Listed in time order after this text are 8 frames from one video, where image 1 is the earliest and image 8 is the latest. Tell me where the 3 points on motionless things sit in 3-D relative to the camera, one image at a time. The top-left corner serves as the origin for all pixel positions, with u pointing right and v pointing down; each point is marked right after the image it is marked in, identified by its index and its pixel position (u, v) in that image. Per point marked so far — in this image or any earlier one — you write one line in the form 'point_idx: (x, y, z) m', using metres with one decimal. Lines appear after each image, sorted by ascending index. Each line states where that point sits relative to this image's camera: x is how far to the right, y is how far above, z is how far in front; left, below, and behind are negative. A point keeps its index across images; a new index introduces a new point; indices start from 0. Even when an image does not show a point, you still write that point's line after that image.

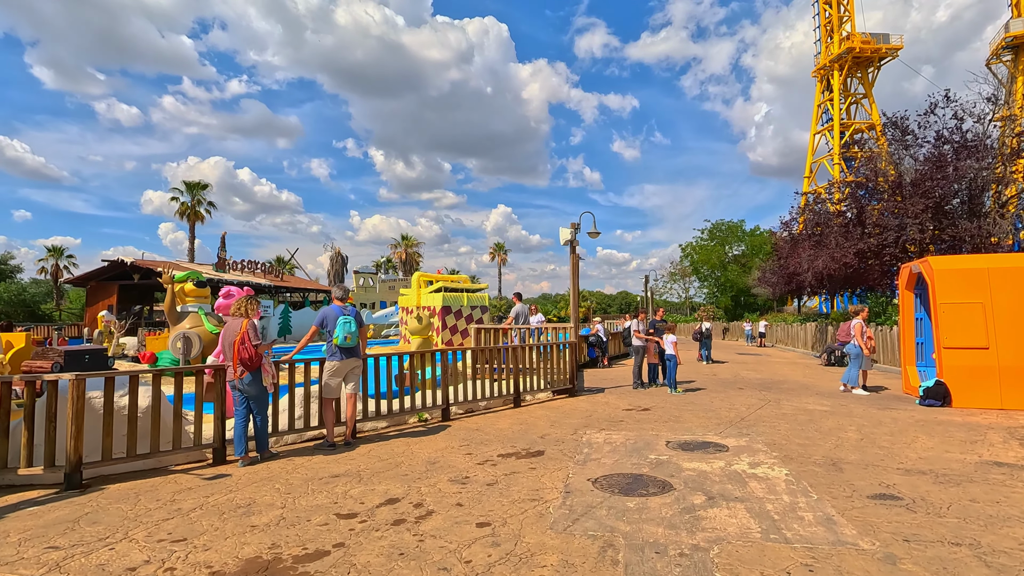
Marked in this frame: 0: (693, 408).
0: (+3.0, -2.0, +8.8) m
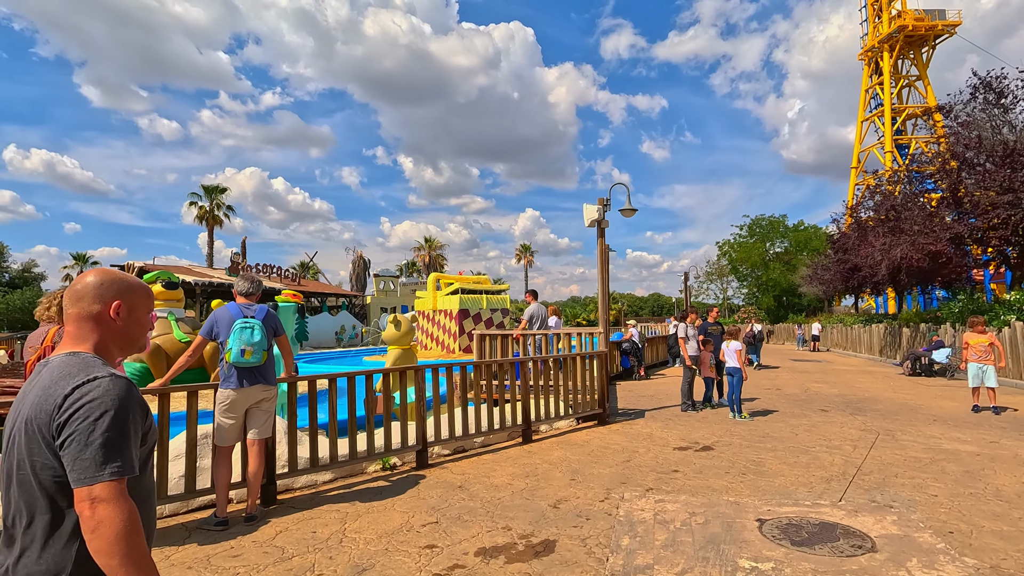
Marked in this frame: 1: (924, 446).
0: (+3.0, -1.9, +6.2) m
1: (+4.7, -1.8, +6.1) m
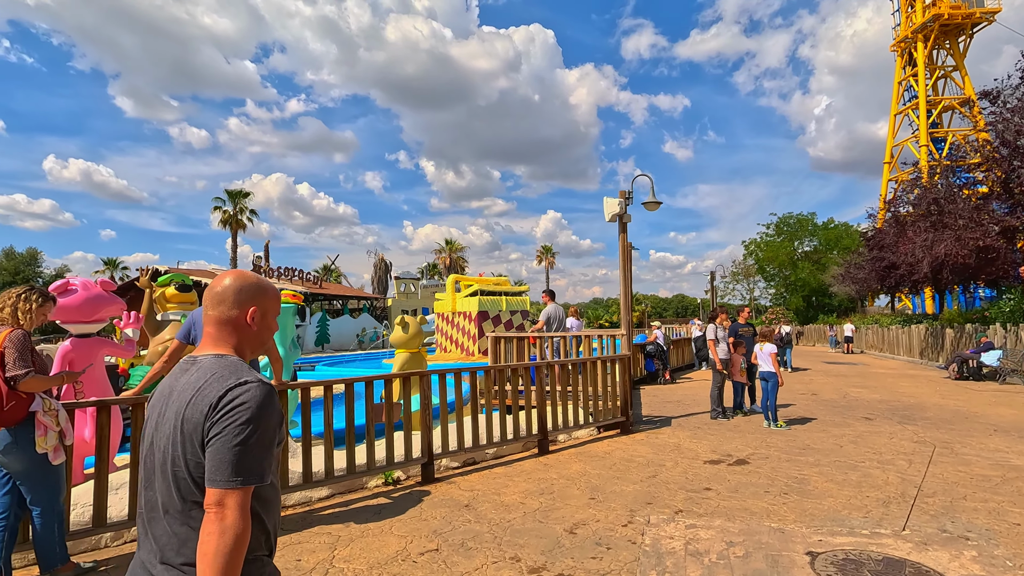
0: (+3.2, -1.8, +5.6) m
1: (+4.9, -1.8, +5.5) m
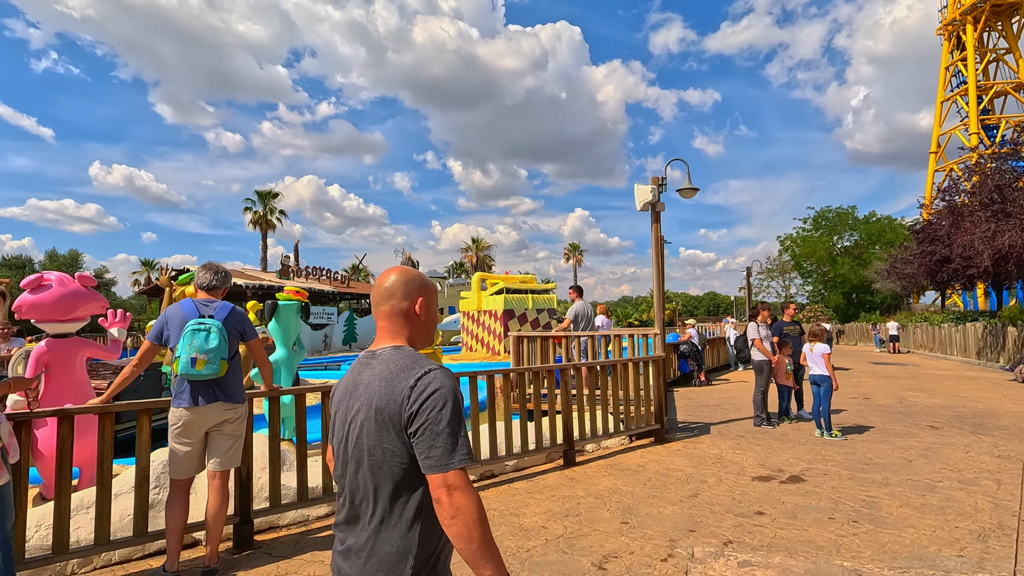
0: (+3.4, -1.7, +4.9) m
1: (+5.1, -1.7, +4.6) m
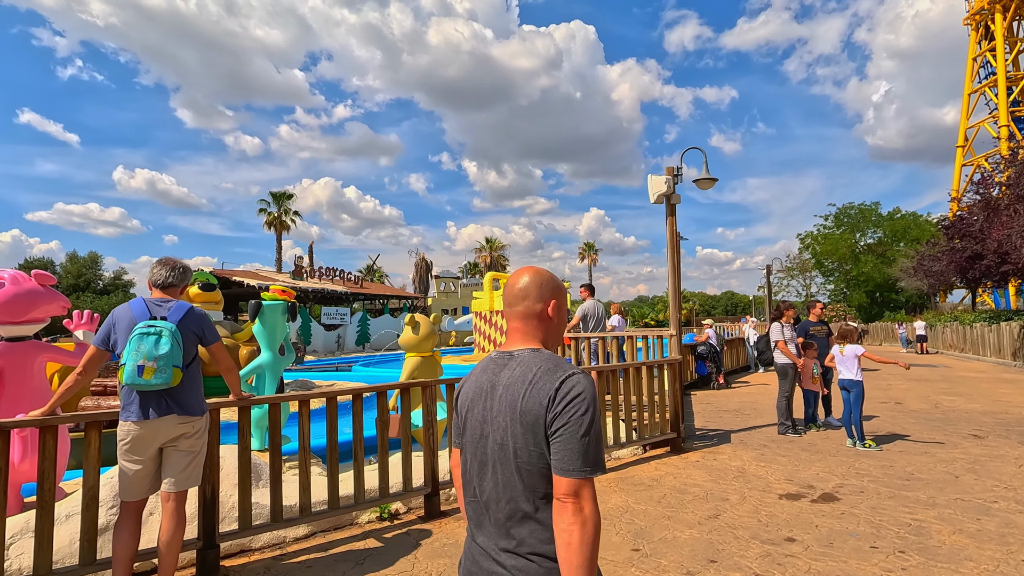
0: (+3.4, -1.7, +4.3) m
1: (+5.1, -1.7, +4.0) m
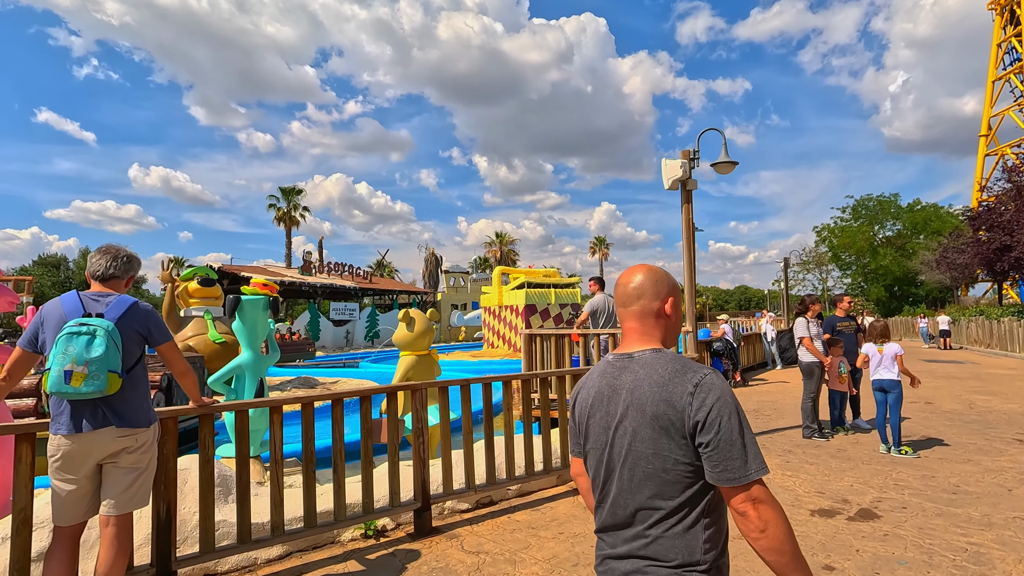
0: (+3.4, -1.6, +3.8) m
1: (+5.1, -1.6, +3.5) m
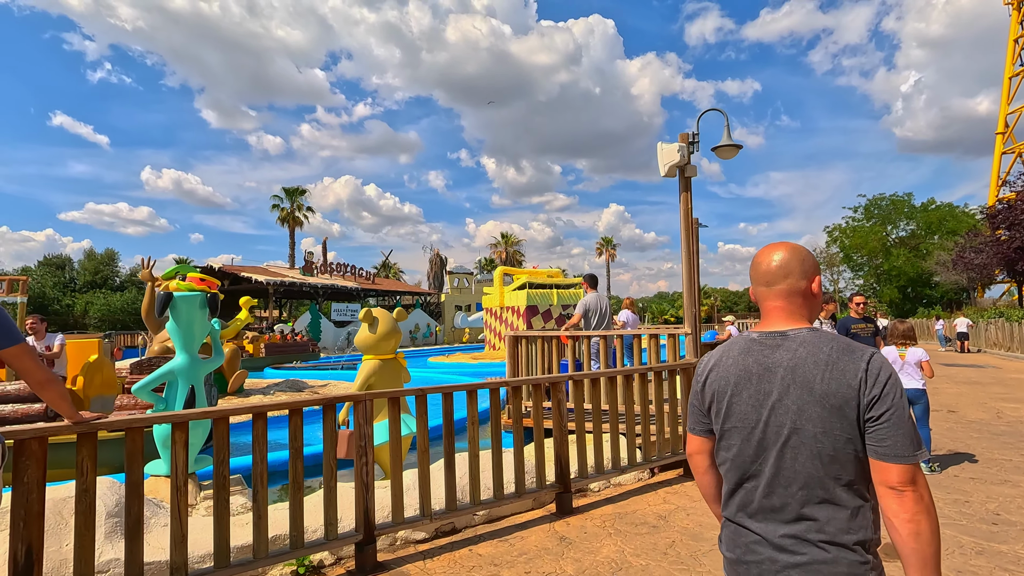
0: (+3.1, -1.6, +3.2) m
1: (+4.8, -1.6, +2.8) m
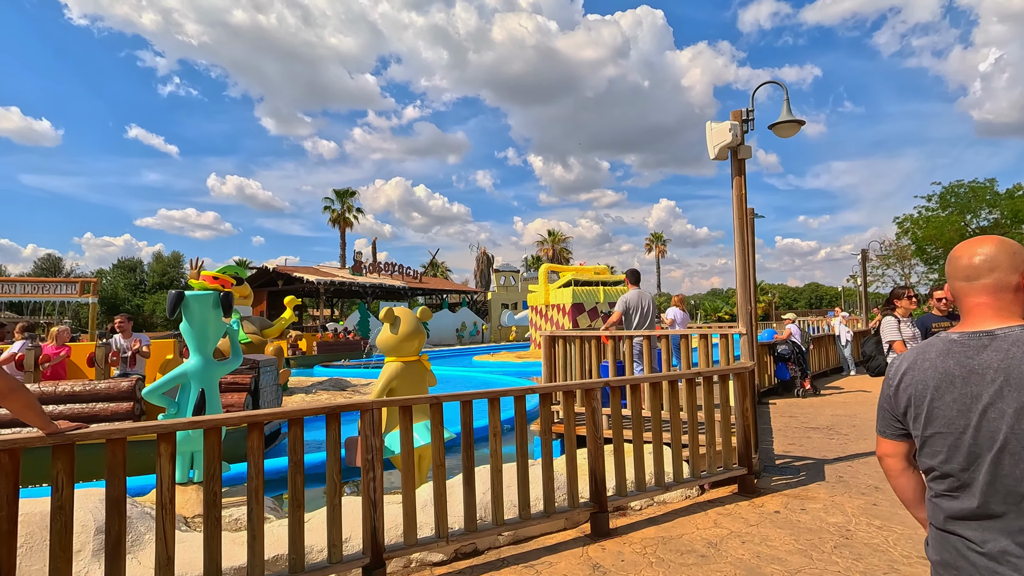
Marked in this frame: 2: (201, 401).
0: (+3.2, -1.6, +2.5) m
1: (+4.9, -1.5, +2.0) m
2: (-2.3, -0.9, +4.0) m
